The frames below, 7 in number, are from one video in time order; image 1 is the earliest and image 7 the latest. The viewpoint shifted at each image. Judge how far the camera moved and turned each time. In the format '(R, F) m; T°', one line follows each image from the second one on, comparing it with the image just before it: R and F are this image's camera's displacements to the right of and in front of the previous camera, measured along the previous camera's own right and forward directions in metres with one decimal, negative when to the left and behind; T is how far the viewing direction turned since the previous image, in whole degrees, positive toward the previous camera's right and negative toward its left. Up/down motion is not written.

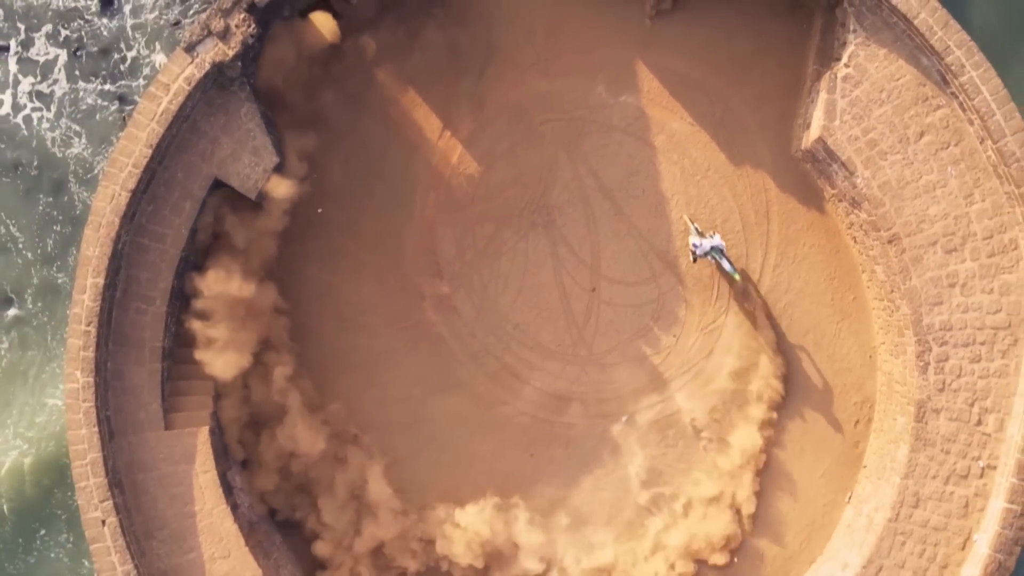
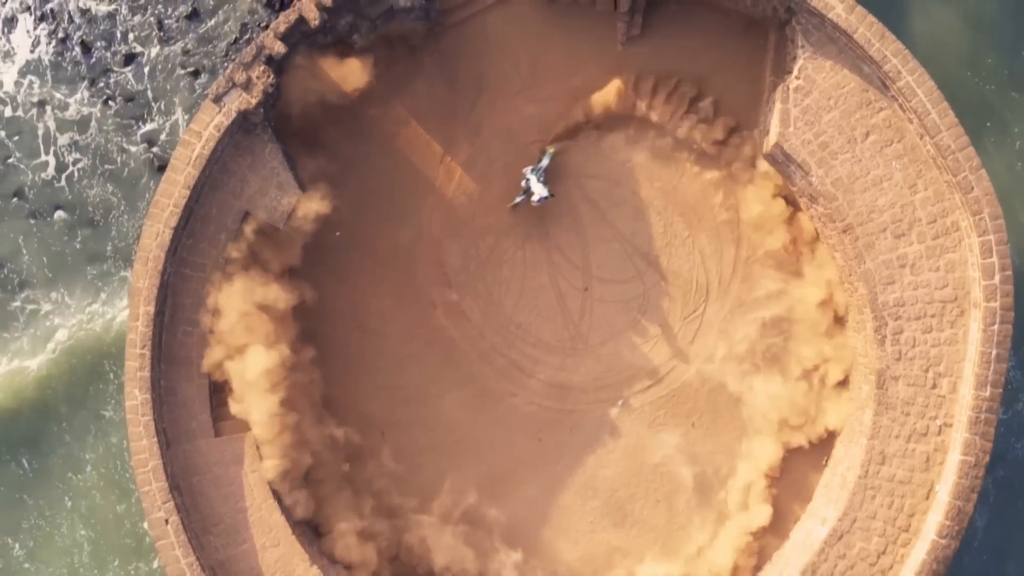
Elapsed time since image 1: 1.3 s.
(-0.1, -1.8) m; 0°
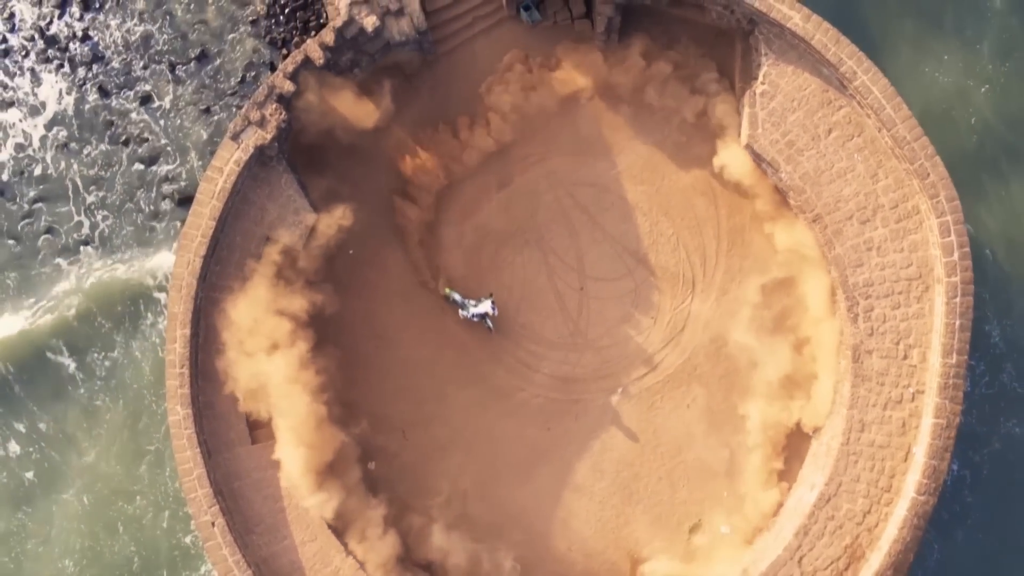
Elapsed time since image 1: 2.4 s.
(-0.1, -1.5) m; 0°
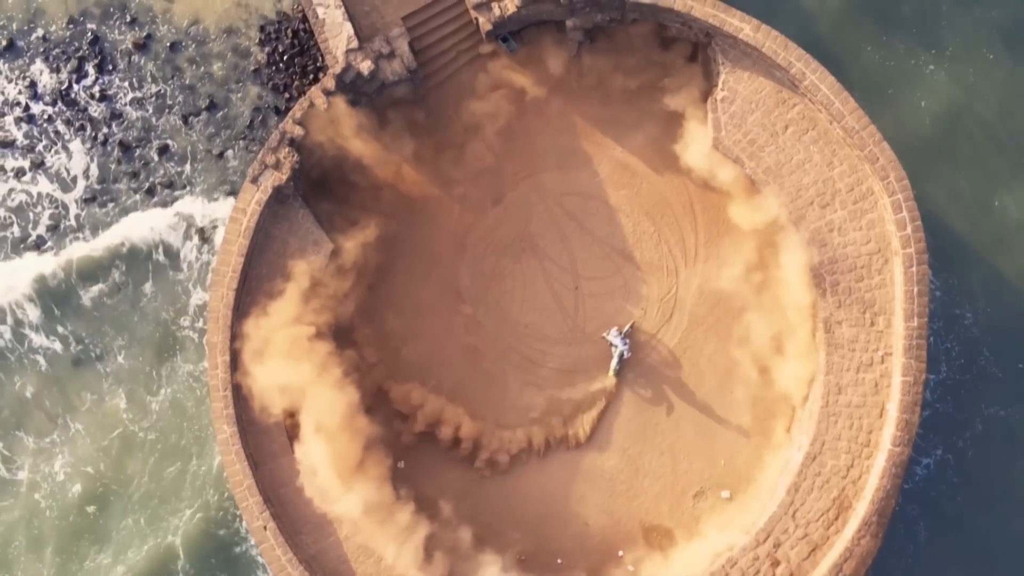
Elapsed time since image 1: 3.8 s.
(-0.1, -1.9) m; 0°
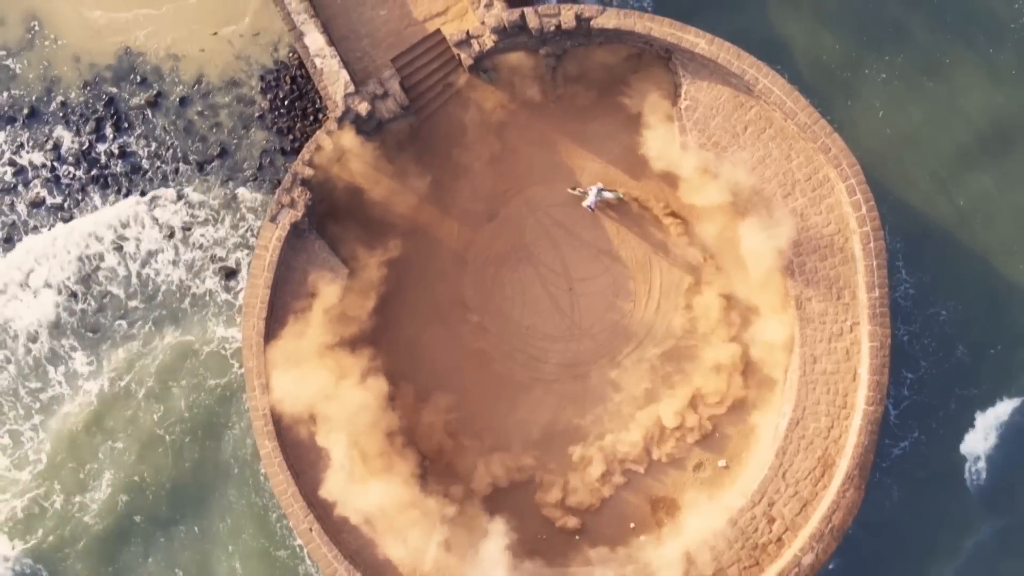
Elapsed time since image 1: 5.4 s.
(-0.1, -2.1) m; 0°
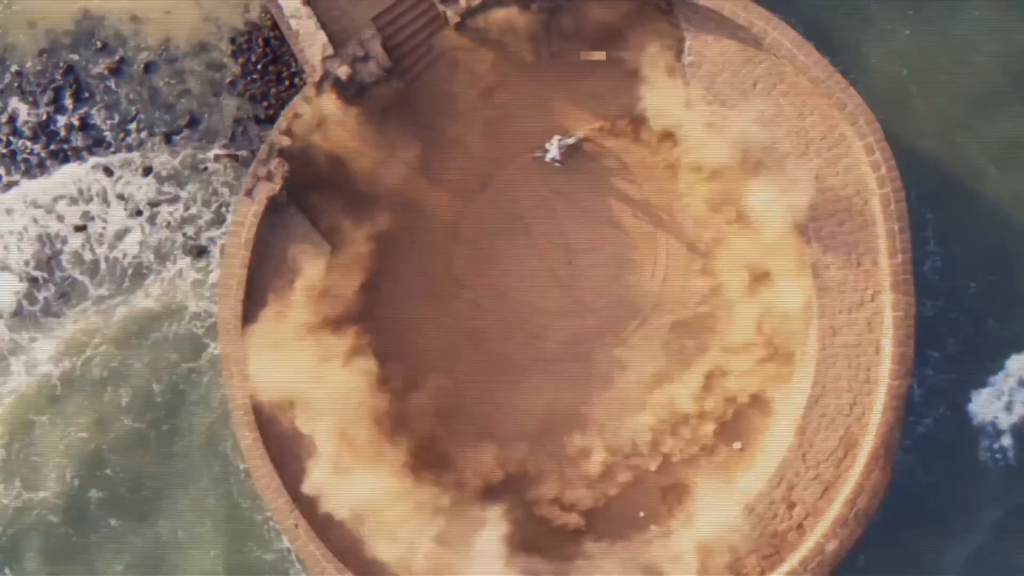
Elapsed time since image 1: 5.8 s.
(+0.1, +1.5) m; 0°
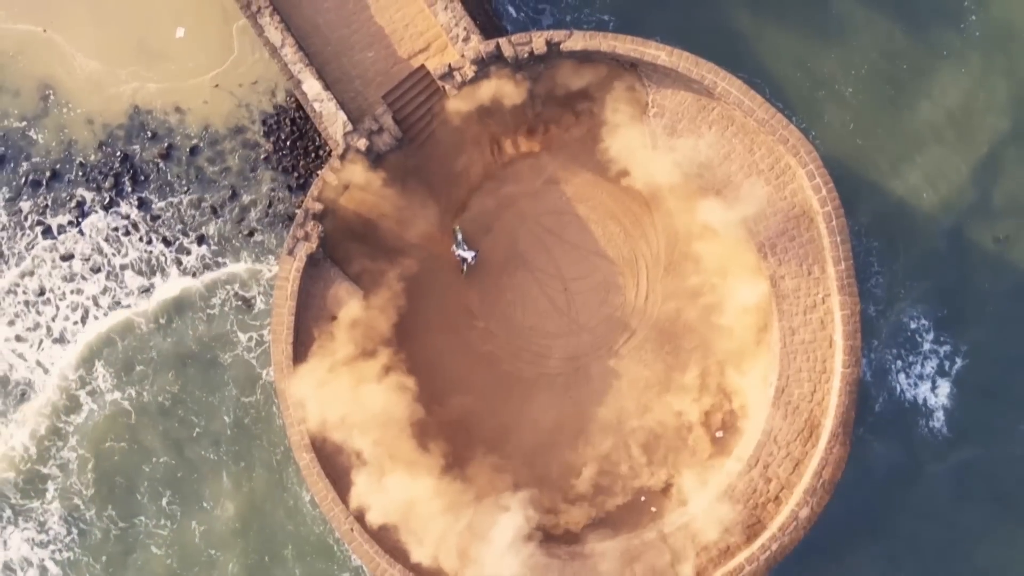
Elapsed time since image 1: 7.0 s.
(-0.3, -3.6) m; 0°
